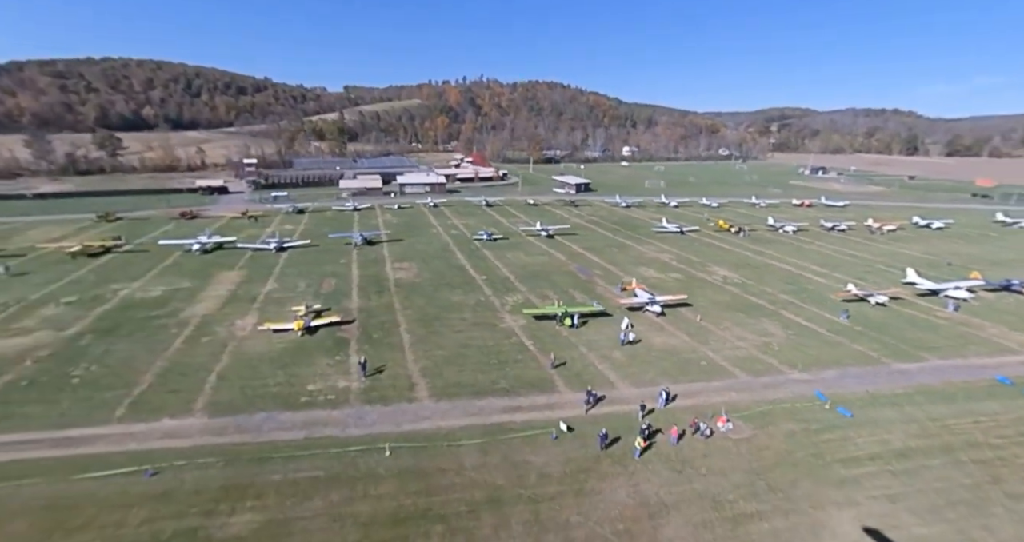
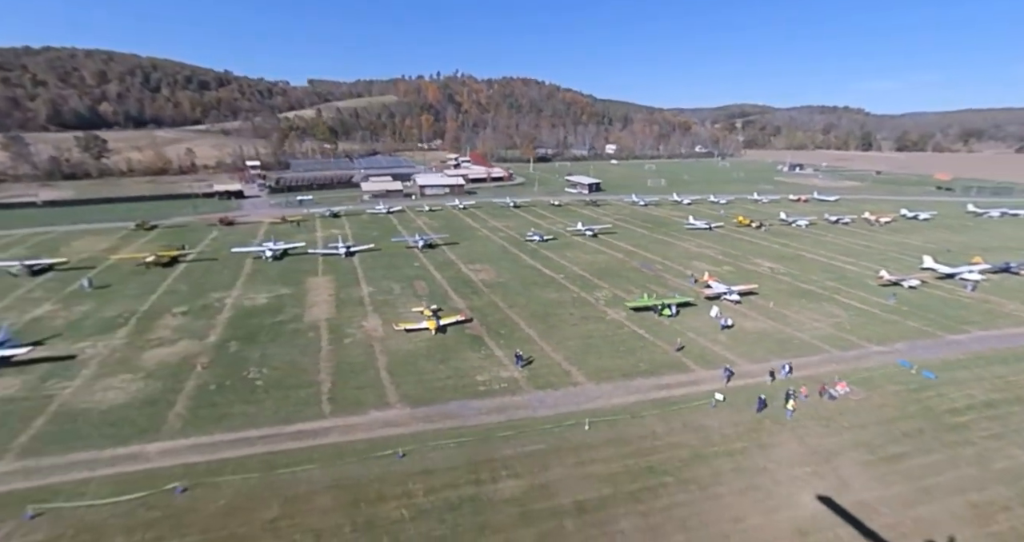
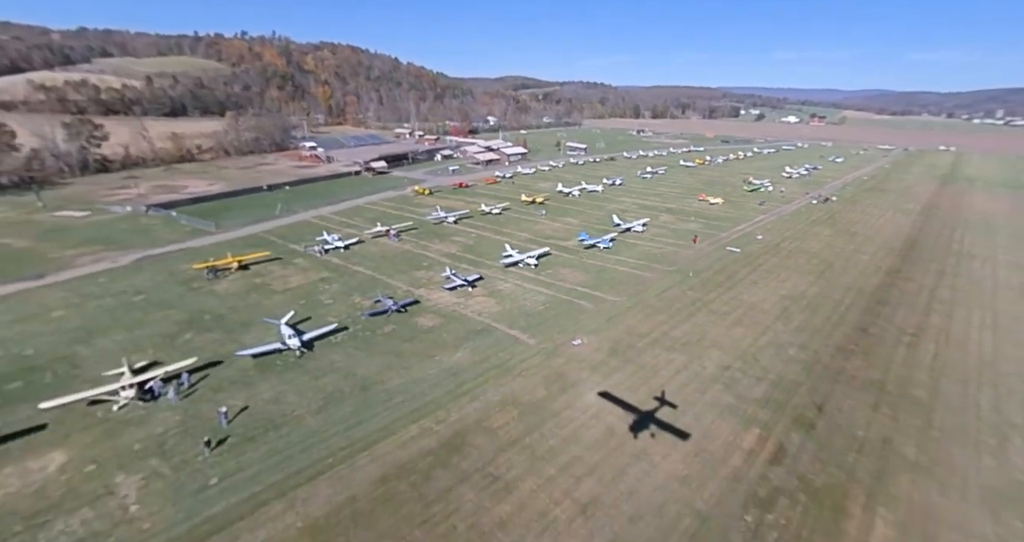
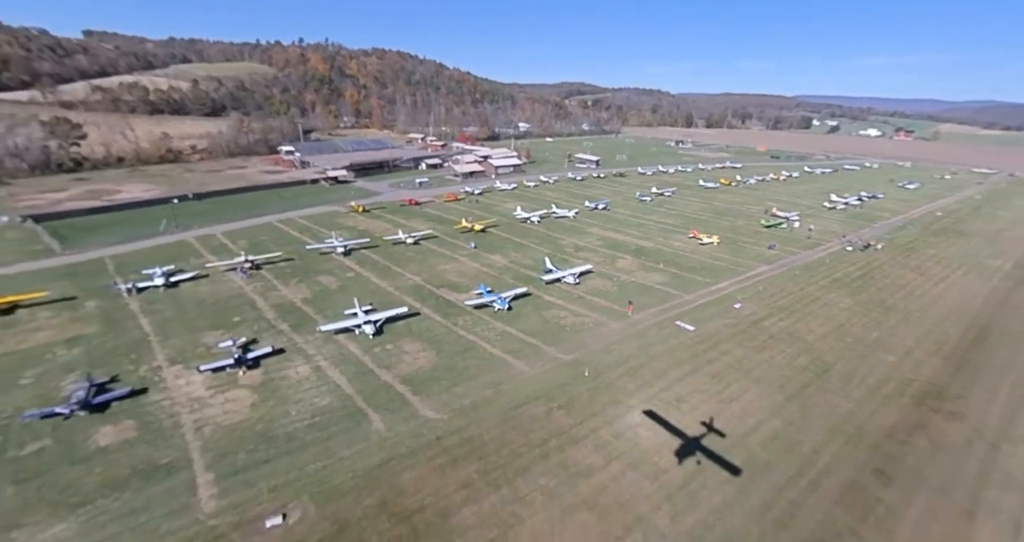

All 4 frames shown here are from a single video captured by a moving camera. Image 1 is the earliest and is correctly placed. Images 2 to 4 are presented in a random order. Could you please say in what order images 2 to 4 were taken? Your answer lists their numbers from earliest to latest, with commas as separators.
2, 4, 3
